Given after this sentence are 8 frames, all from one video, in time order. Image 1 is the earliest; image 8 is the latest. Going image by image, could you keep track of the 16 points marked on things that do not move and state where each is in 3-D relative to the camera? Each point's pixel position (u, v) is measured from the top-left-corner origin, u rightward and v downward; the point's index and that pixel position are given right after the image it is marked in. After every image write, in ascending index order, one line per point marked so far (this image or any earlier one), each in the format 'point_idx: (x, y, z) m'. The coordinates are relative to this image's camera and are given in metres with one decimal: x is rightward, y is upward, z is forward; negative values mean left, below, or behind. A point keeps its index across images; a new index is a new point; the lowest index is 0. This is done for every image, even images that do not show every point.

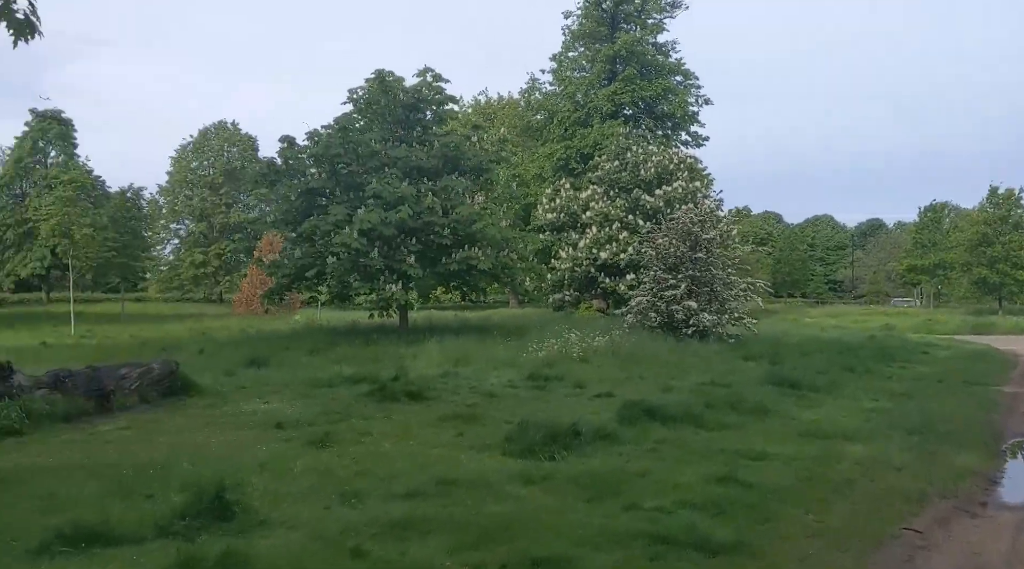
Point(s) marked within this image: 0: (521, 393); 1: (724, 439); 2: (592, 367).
0: (+0.1, -1.3, +10.8) m
1: (+1.7, -1.3, +7.3) m
2: (+1.2, -1.3, +13.6) m
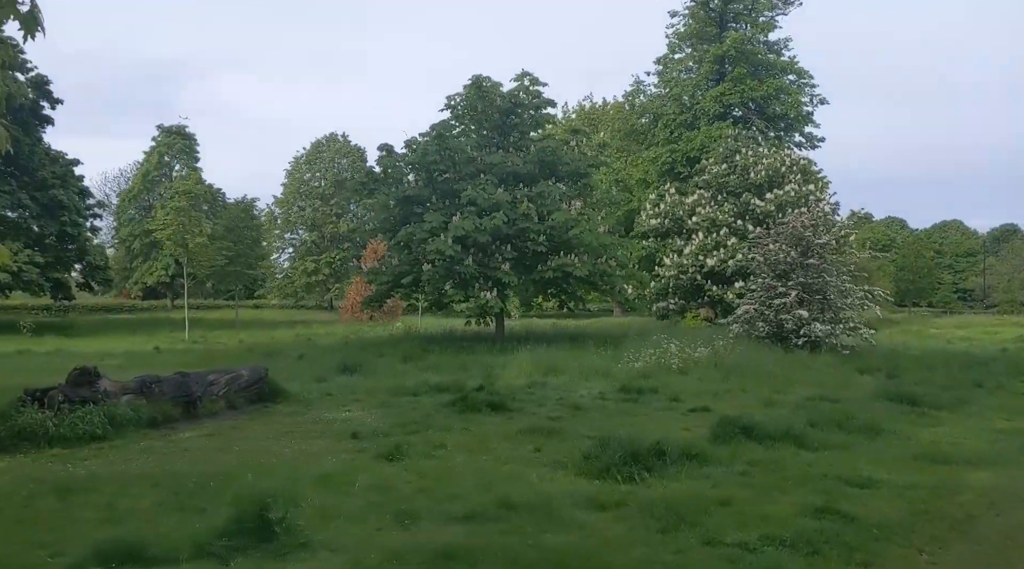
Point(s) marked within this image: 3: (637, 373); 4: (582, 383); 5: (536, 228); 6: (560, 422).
0: (+1.2, -1.4, +10.3) m
1: (+2.3, -1.3, +6.7) m
2: (+2.6, -1.4, +12.9) m
3: (+1.9, -1.3, +13.4) m
4: (+1.0, -1.4, +12.2) m
5: (+0.5, +1.3, +19.7) m
6: (+0.5, -1.4, +9.0) m
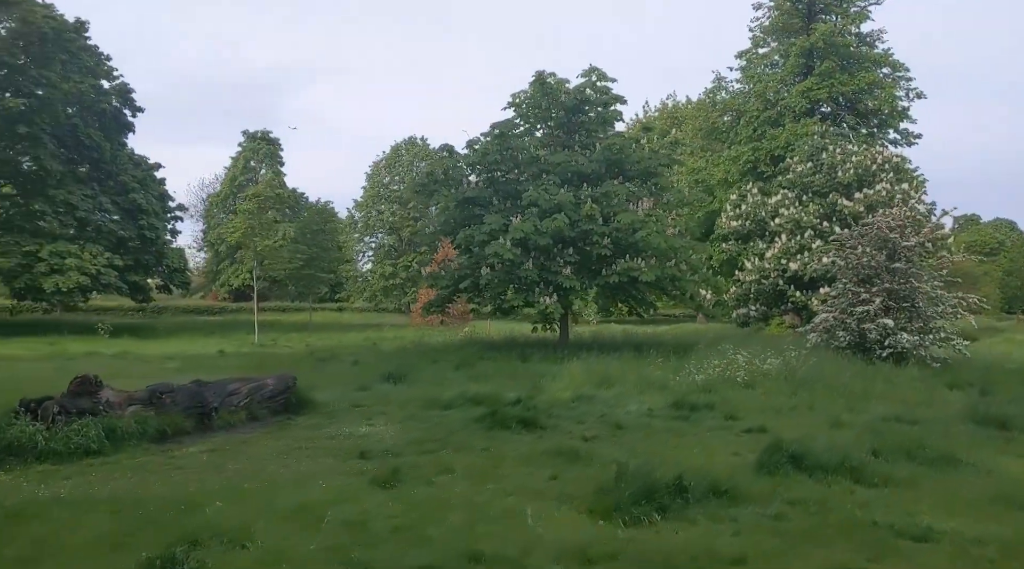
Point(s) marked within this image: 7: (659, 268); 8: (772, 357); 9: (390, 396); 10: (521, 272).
0: (+1.6, -1.5, +9.4) m
1: (+2.4, -1.4, +5.7) m
2: (+3.3, -1.5, +11.9) m
3: (+2.6, -1.4, +12.5) m
4: (+1.6, -1.4, +11.3) m
5: (+1.8, +1.2, +18.9) m
6: (+0.8, -1.5, +8.1) m
7: (+3.2, +0.4, +19.3) m
8: (+4.2, -1.2, +14.3) m
9: (-1.6, -1.4, +11.4) m
10: (+0.1, +0.3, +18.8) m
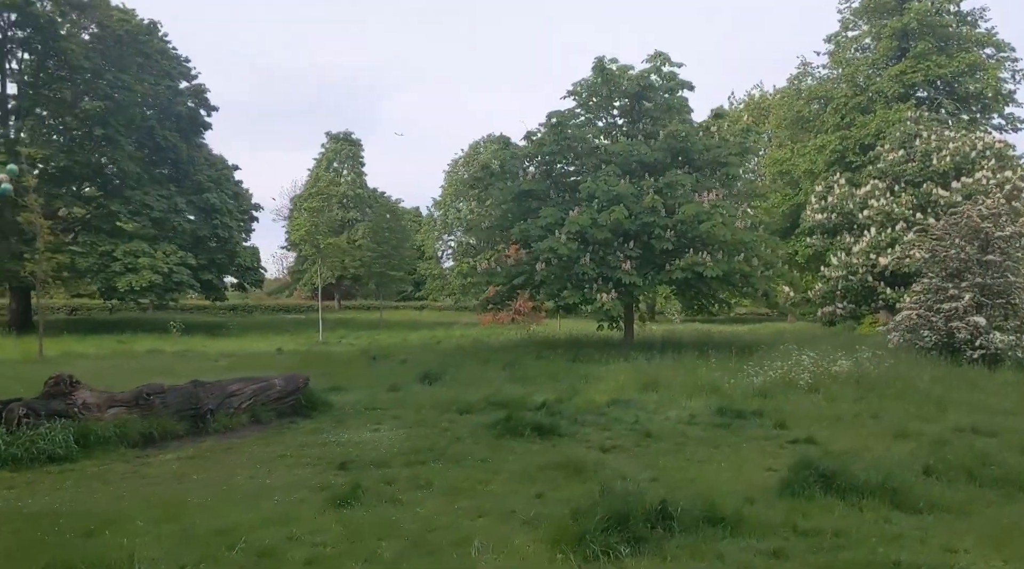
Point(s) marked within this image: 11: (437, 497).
0: (+1.7, -1.4, +8.5) m
1: (+2.2, -1.3, +4.7) m
2: (+3.7, -1.4, +10.7) m
3: (+3.1, -1.3, +11.4) m
4: (+1.9, -1.4, +10.4) m
5: (+3.0, +1.2, +17.8) m
6: (+0.8, -1.4, +7.3) m
7: (+4.4, +0.5, +18.1) m
8: (+4.8, -1.1, +13.0) m
9: (-1.2, -1.4, +10.7) m
10: (+1.3, +0.3, +17.9) m
11: (-0.5, -1.3, +5.6) m
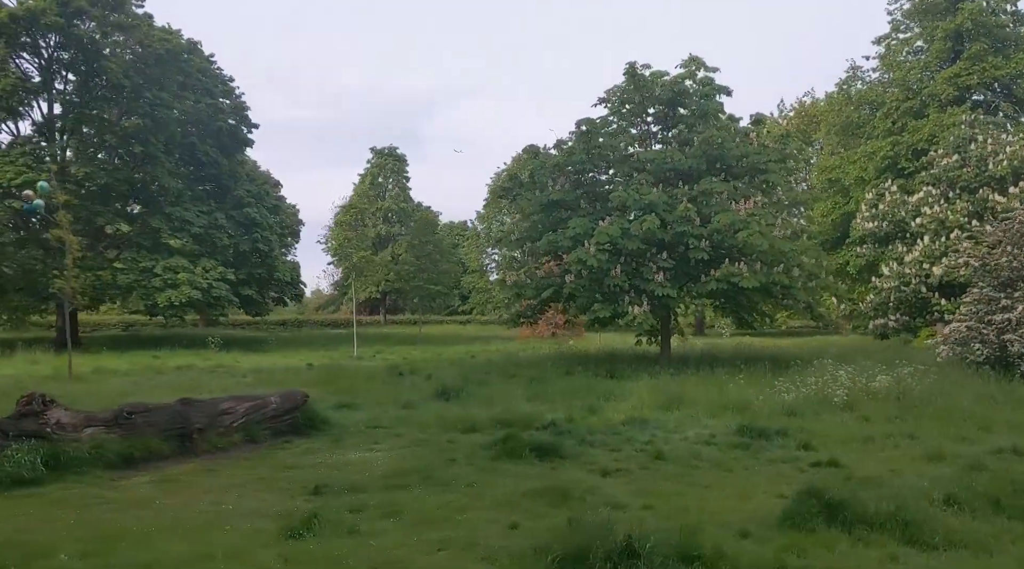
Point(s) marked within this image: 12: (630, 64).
0: (+1.8, -1.5, +7.9) m
1: (+1.9, -1.4, +4.1) m
2: (+3.8, -1.5, +10.1) m
3: (+3.2, -1.5, +10.7) m
4: (+2.1, -1.5, +9.8) m
5: (+3.5, +1.0, +17.2) m
6: (+0.7, -1.5, +6.8) m
7: (+4.9, +0.2, +17.4) m
8: (+5.1, -1.2, +12.3) m
9: (-1.0, -1.5, +10.3) m
10: (+1.9, +0.1, +17.4) m
11: (-0.6, -1.4, +5.1) m
12: (+2.5, +4.7, +19.0) m
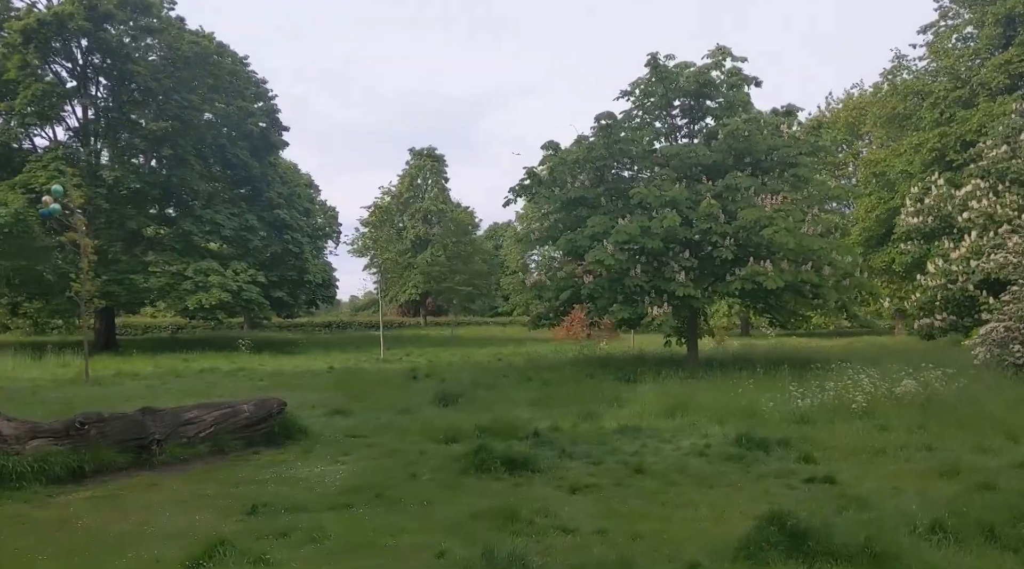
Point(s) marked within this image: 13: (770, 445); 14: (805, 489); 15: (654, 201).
0: (+1.5, -1.5, +7.3) m
1: (+1.5, -1.4, +3.5) m
2: (+3.7, -1.5, +9.4) m
3: (+3.2, -1.5, +10.1) m
4: (+1.9, -1.5, +9.2) m
5: (+3.8, +1.0, +16.5) m
6: (+0.5, -1.5, +6.3) m
7: (+5.2, +0.3, +16.6) m
8: (+5.1, -1.2, +11.5) m
9: (-1.1, -1.5, +9.9) m
10: (+2.2, +0.1, +16.8) m
11: (-1.0, -1.4, +4.7) m
12: (+2.9, +4.7, +18.3) m
13: (+2.4, -1.5, +8.2) m
14: (+2.1, -1.5, +6.5) m
15: (+2.7, +1.6, +16.8) m
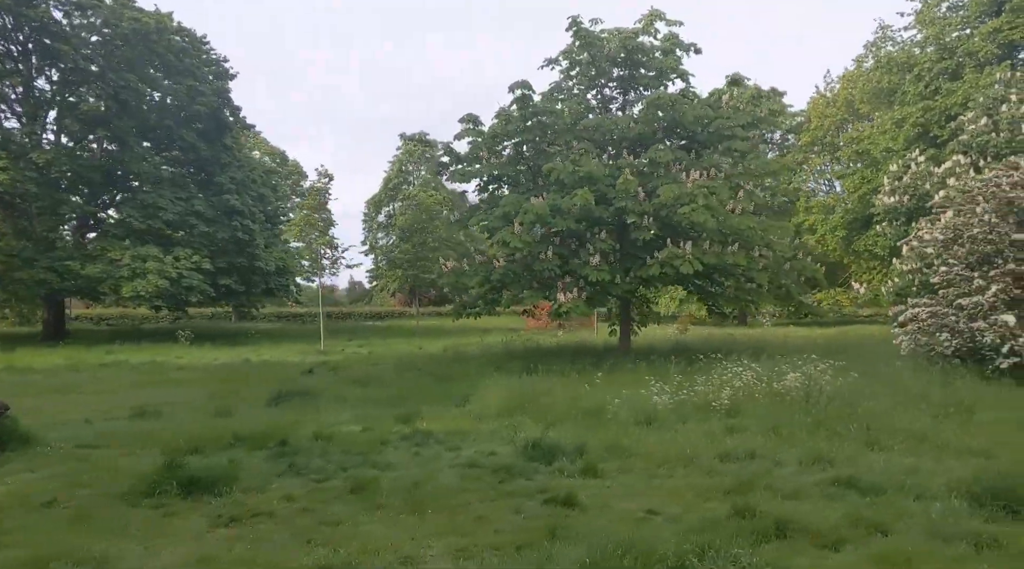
0: (-0.5, -1.4, +6.0) m
1: (-0.7, -1.2, +2.2) m
2: (+1.8, -1.3, +8.0) m
3: (+1.2, -1.3, +8.7) m
4: (0.0, -1.3, +7.8) m
5: (+2.1, +1.3, +15.1) m
6: (-1.6, -1.3, +5.0) m
7: (+3.5, +0.5, +15.1) m
8: (+3.3, -1.0, +10.0) m
9: (-3.0, -1.4, +8.7) m
10: (+0.5, +0.4, +15.4) m
11: (-3.1, -1.3, +3.4) m
12: (+1.2, +5.0, +16.9) m
13: (+0.4, -1.3, +6.9) m
14: (+0.1, -1.3, +5.2) m
15: (+1.0, +1.9, +15.4) m
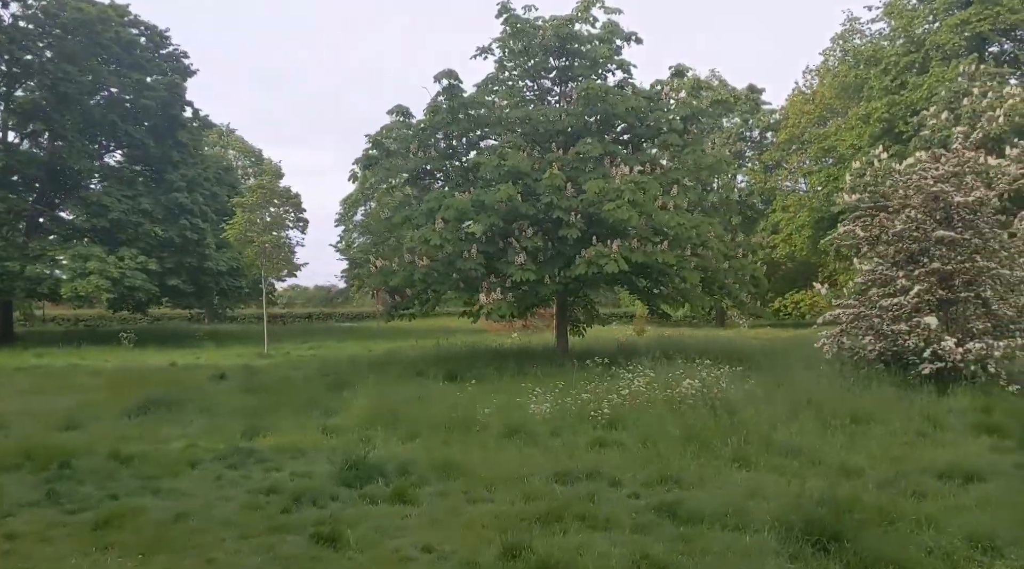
0: (-1.8, -1.4, +5.3) m
1: (-1.9, -1.3, +1.4) m
2: (+0.5, -1.3, +7.2) m
3: (0.0, -1.3, +8.0) m
4: (-1.3, -1.3, +7.1) m
5: (+0.8, +1.3, +14.4) m
6: (-2.9, -1.4, +4.2) m
7: (+2.2, +0.5, +14.4) m
8: (+2.0, -1.0, +9.3) m
9: (-4.3, -1.4, +8.0) m
10: (-0.8, +0.3, +14.7) m
11: (-4.4, -1.3, +2.7) m
12: (-0.1, +5.0, +16.2) m
13: (-0.9, -1.3, +6.1) m
14: (-1.2, -1.3, +4.5) m
15: (-0.3, +1.8, +14.7) m
